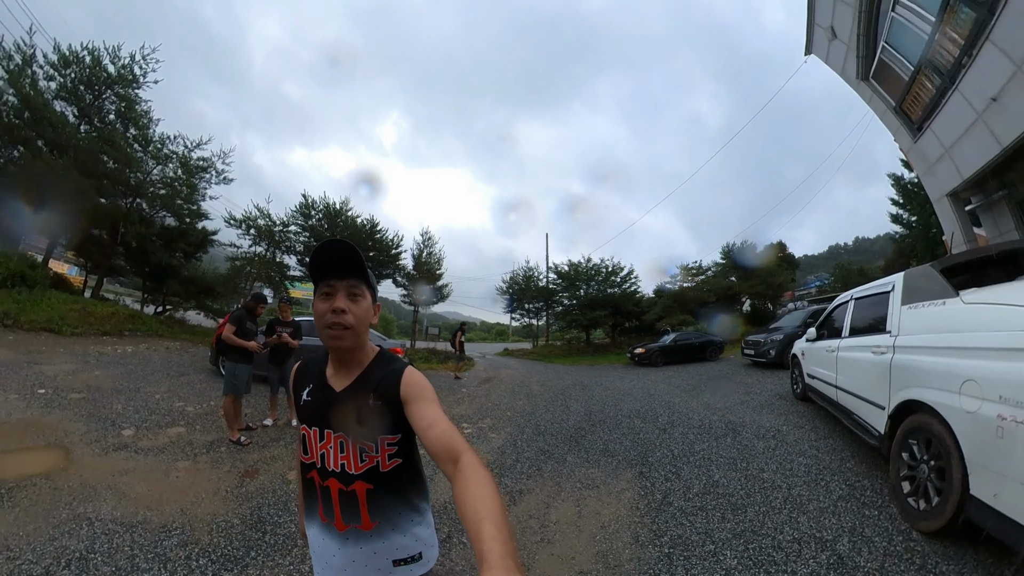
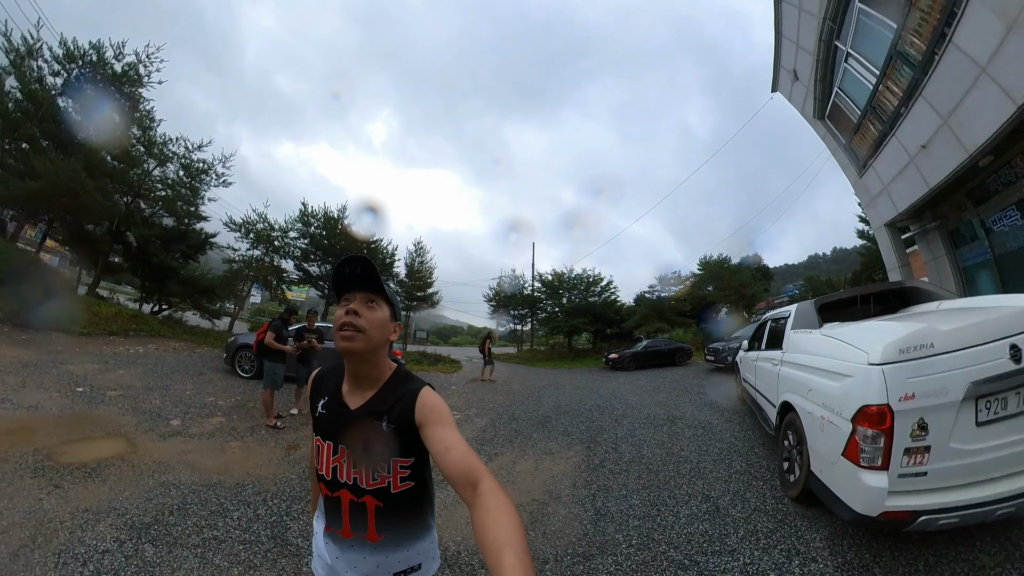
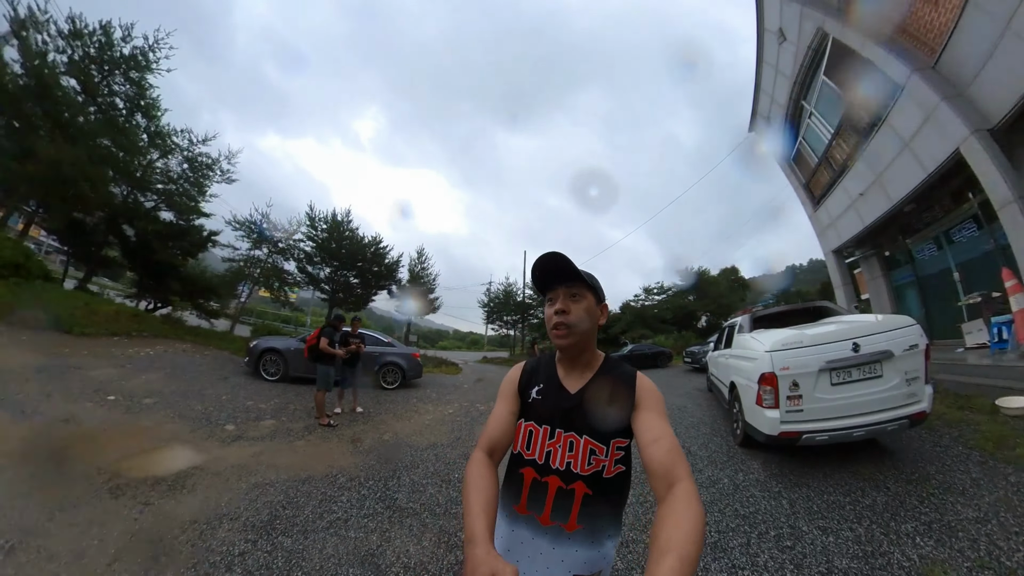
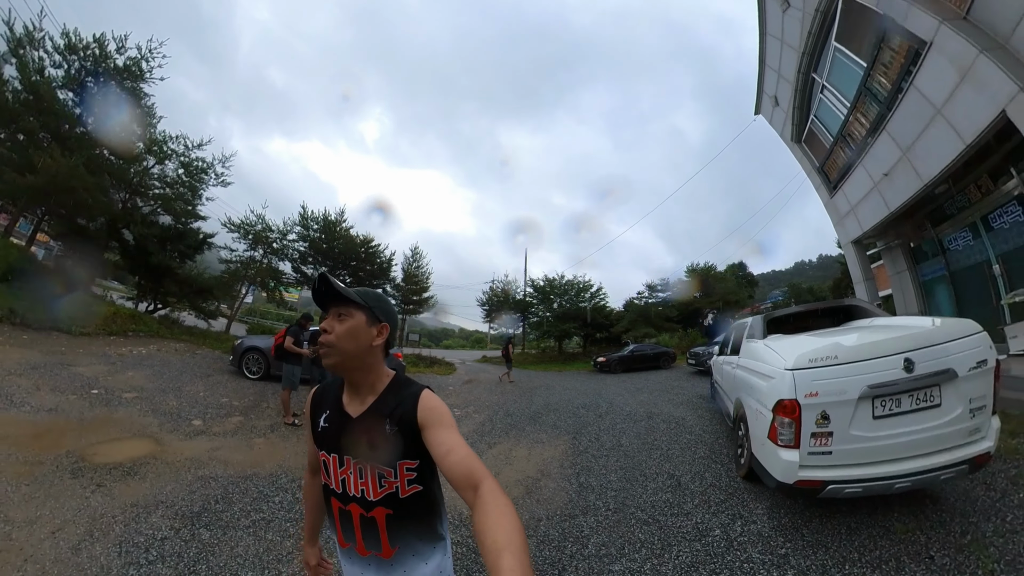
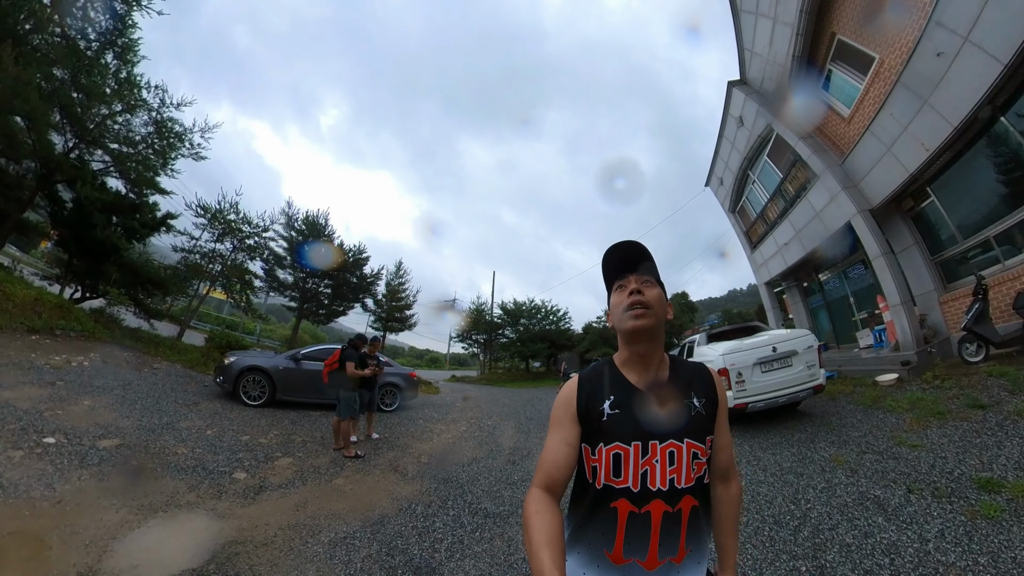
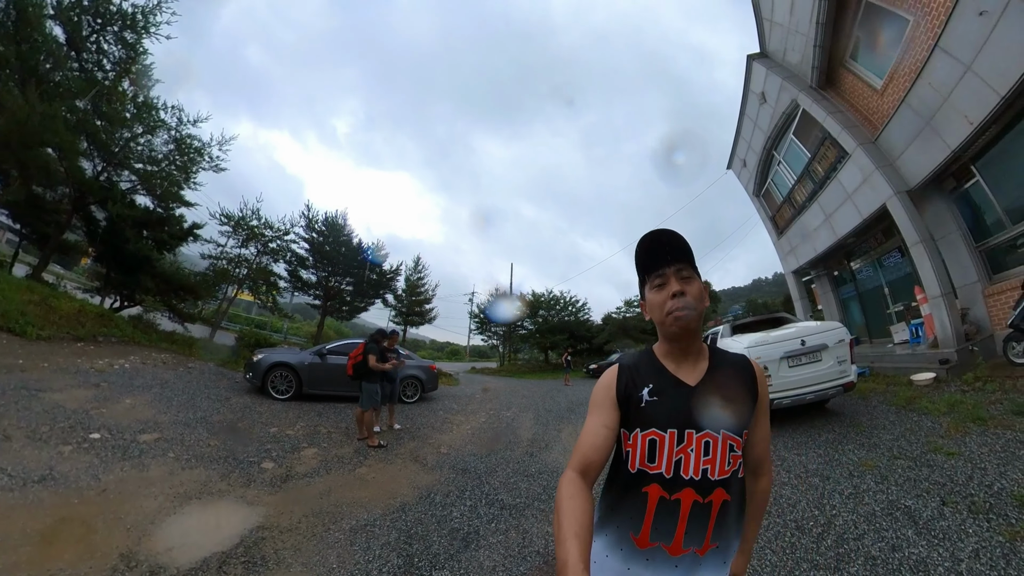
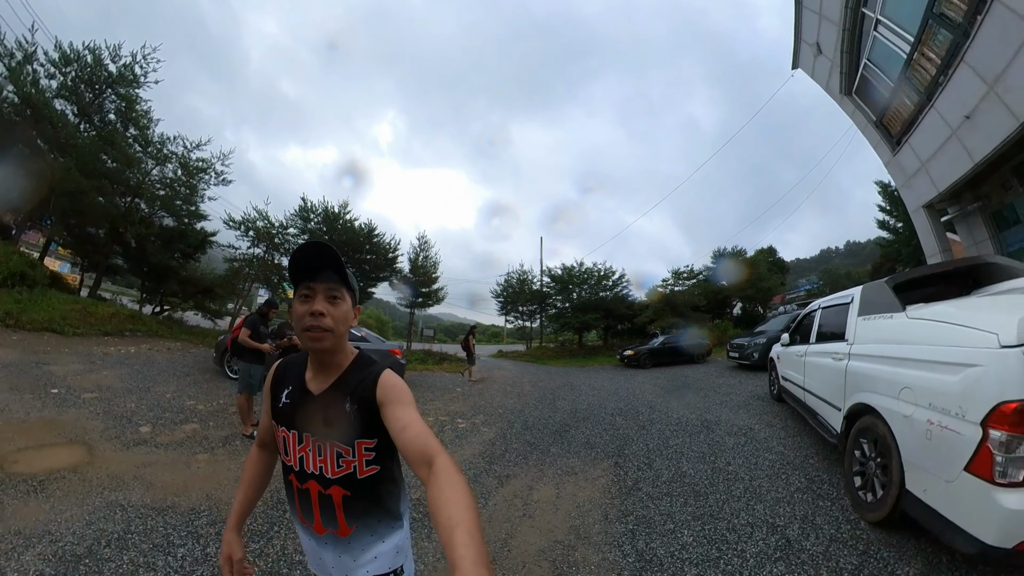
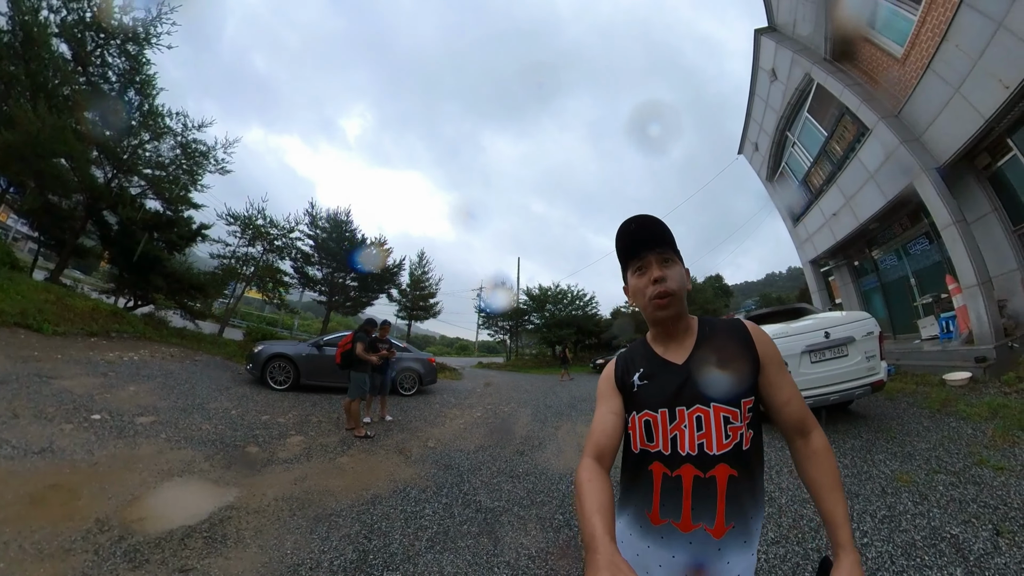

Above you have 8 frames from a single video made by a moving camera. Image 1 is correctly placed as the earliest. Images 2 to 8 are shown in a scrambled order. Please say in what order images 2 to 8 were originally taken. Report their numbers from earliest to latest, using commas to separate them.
7, 2, 4, 3, 8, 6, 5
